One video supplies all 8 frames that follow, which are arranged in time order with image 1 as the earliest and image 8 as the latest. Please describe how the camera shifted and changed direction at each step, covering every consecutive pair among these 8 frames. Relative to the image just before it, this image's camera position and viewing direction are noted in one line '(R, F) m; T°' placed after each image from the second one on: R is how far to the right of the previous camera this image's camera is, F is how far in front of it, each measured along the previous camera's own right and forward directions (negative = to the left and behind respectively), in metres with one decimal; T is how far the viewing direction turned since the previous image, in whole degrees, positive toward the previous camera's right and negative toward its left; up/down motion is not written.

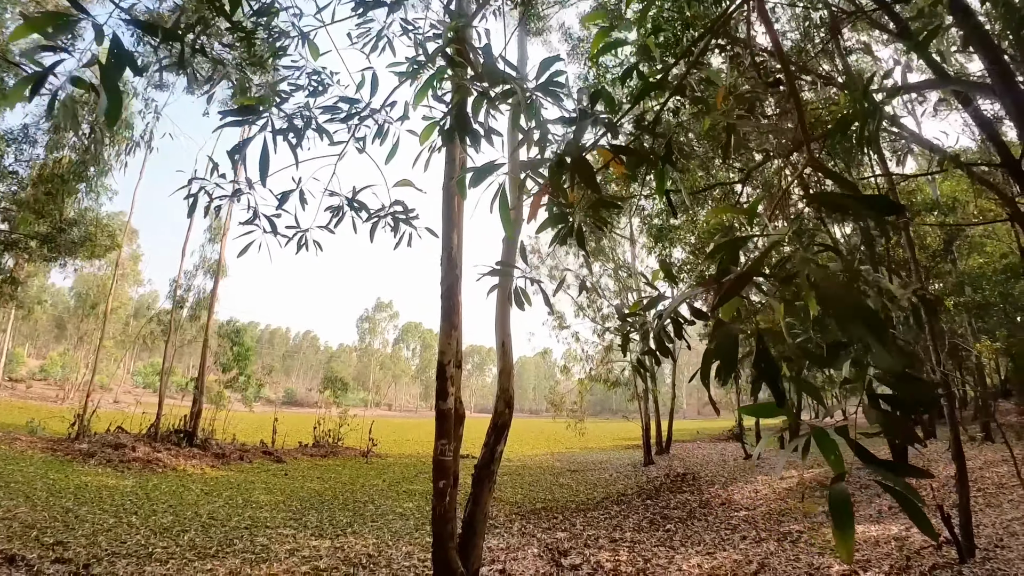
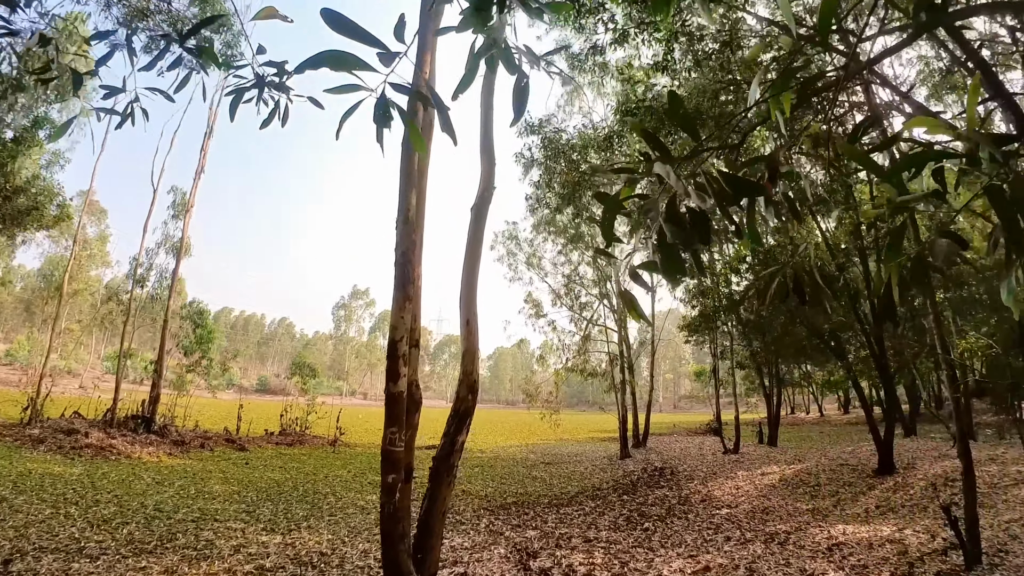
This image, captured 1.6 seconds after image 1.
(+0.1, +0.4) m; +2°
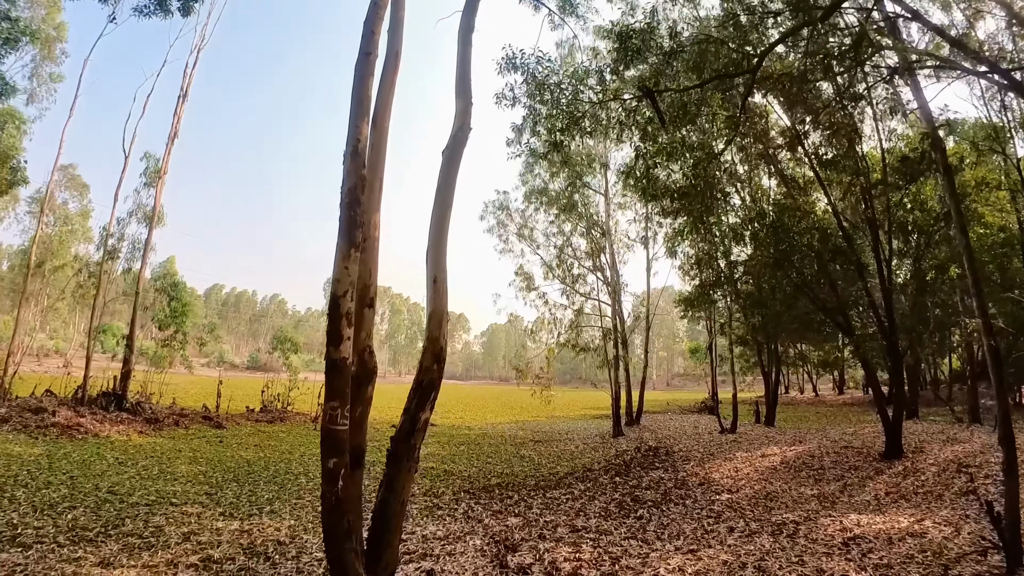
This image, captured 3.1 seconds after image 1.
(+0.1, +0.6) m; 0°
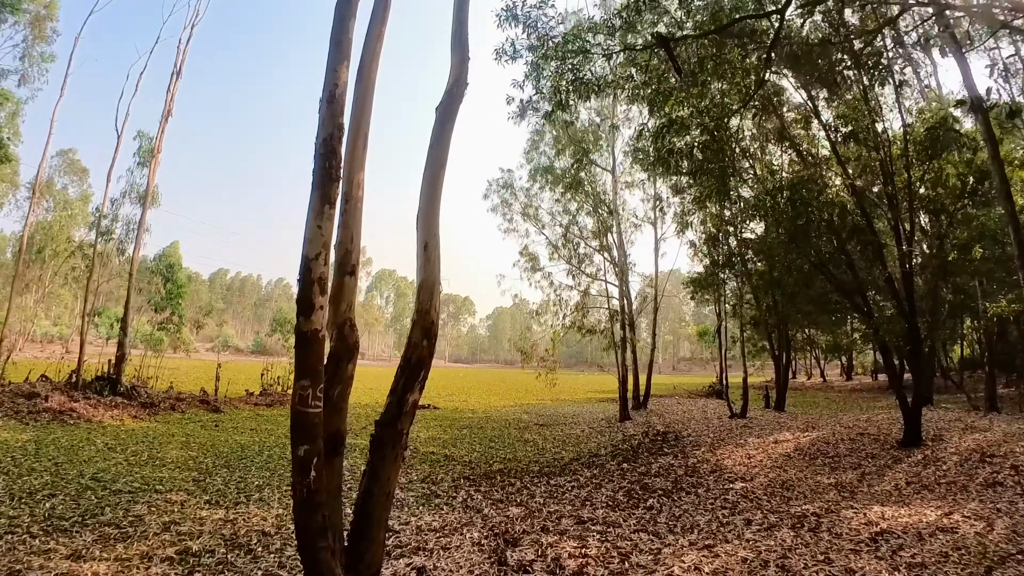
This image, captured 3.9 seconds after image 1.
(0.0, +0.4) m; -1°
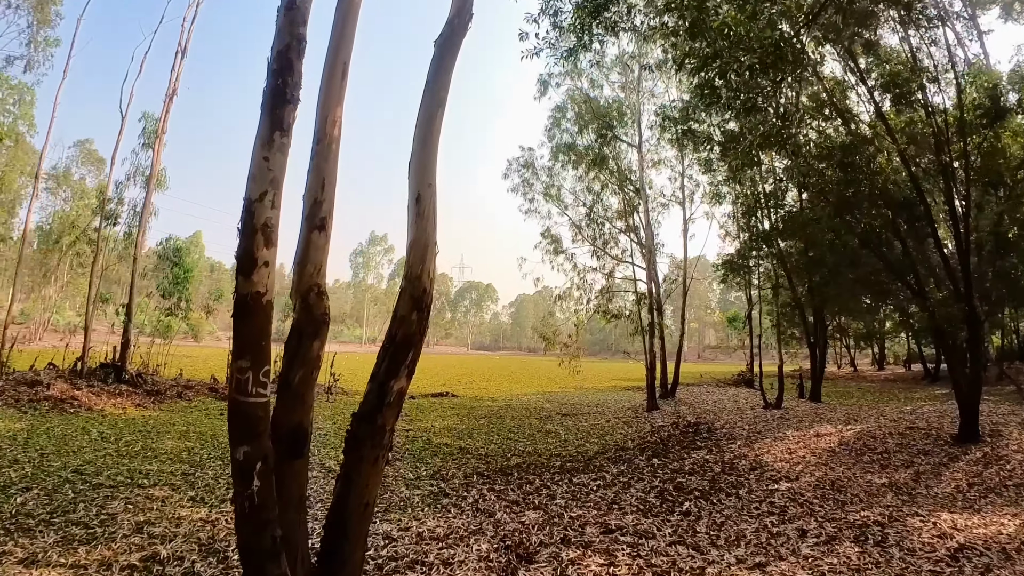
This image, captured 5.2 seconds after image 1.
(0.0, +0.6) m; -2°
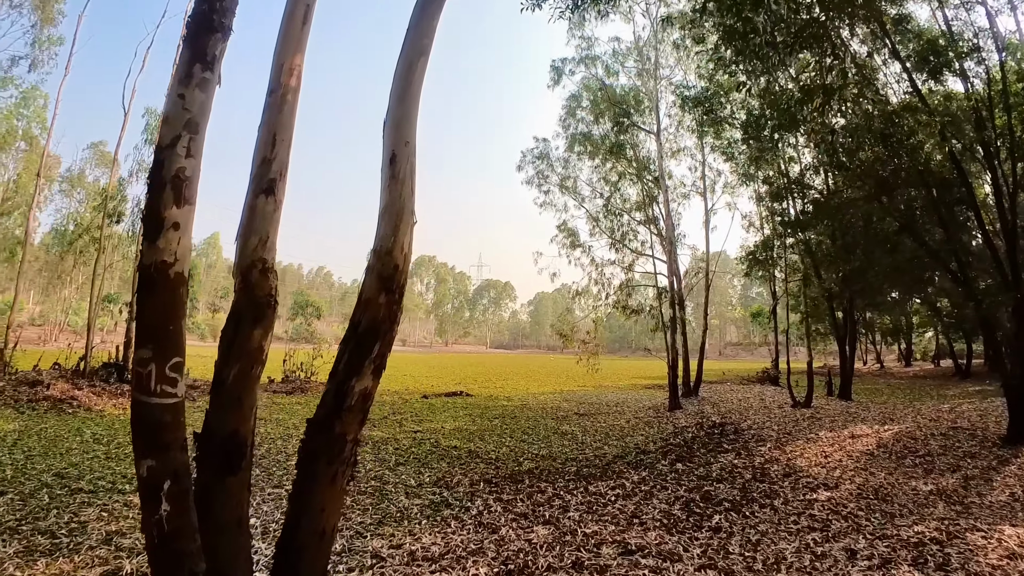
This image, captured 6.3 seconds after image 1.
(+0.1, +0.4) m; -2°
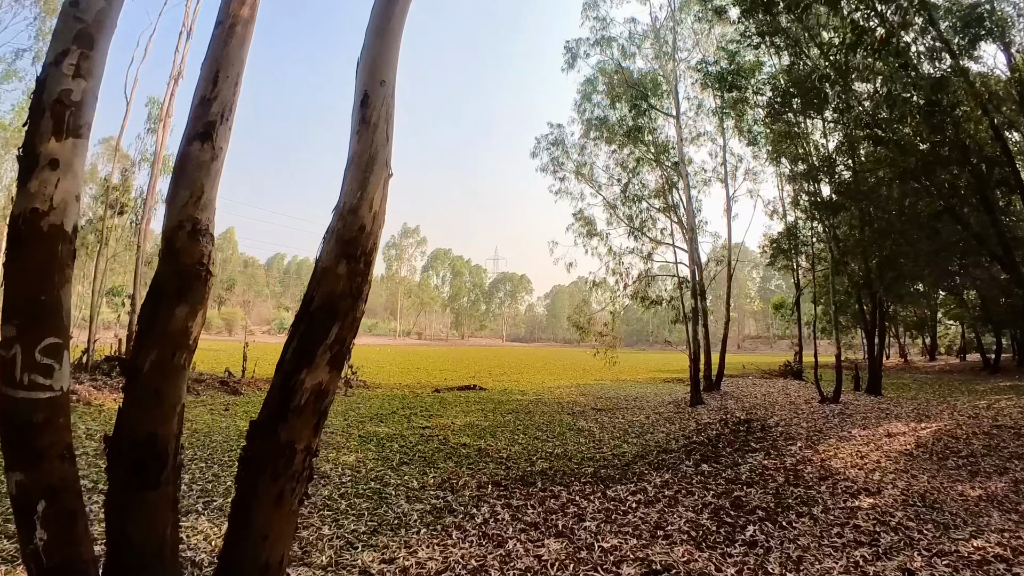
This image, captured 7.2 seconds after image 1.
(0.0, +0.4) m; -2°
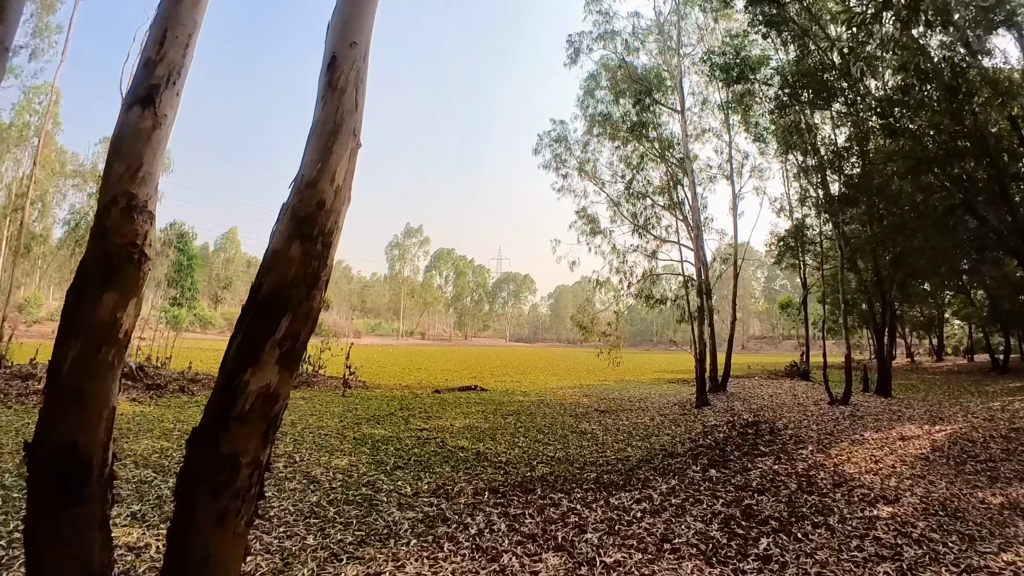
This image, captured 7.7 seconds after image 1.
(0.0, +0.2) m; 0°
